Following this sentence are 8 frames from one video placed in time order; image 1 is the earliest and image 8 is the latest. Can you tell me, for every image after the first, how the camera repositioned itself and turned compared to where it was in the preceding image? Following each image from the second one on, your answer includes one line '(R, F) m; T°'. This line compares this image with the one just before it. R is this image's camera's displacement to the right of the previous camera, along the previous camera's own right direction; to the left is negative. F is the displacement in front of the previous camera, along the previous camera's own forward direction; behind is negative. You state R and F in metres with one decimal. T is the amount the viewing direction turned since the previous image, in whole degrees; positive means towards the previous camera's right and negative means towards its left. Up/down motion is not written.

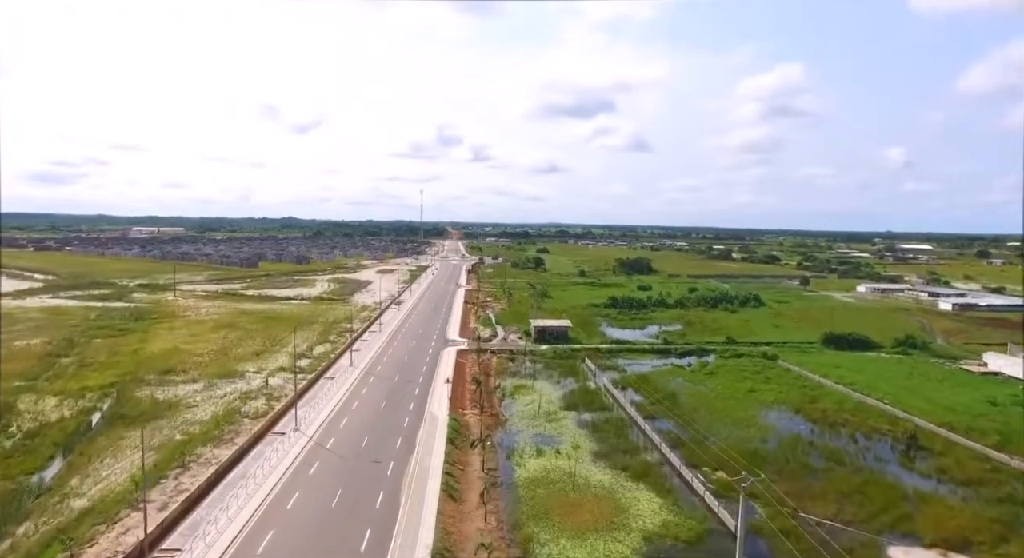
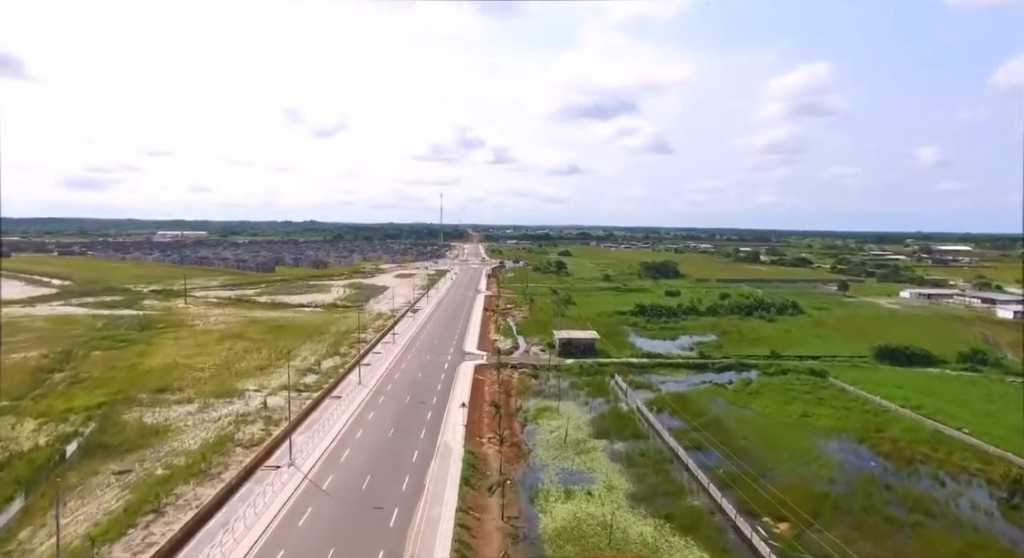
(-0.1, +3.1) m; -2°
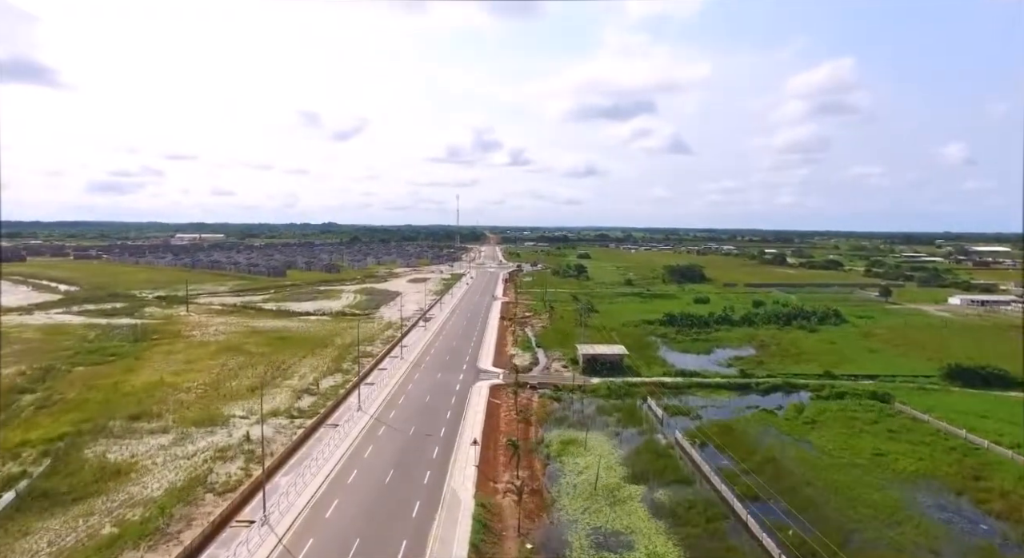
(-0.1, +3.9) m; -2°
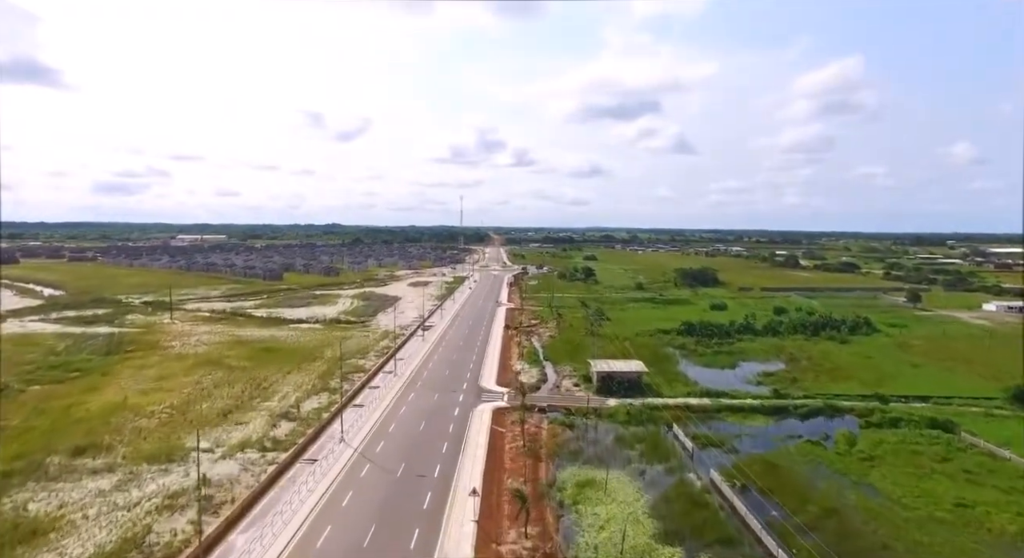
(-0.1, +3.8) m; 0°
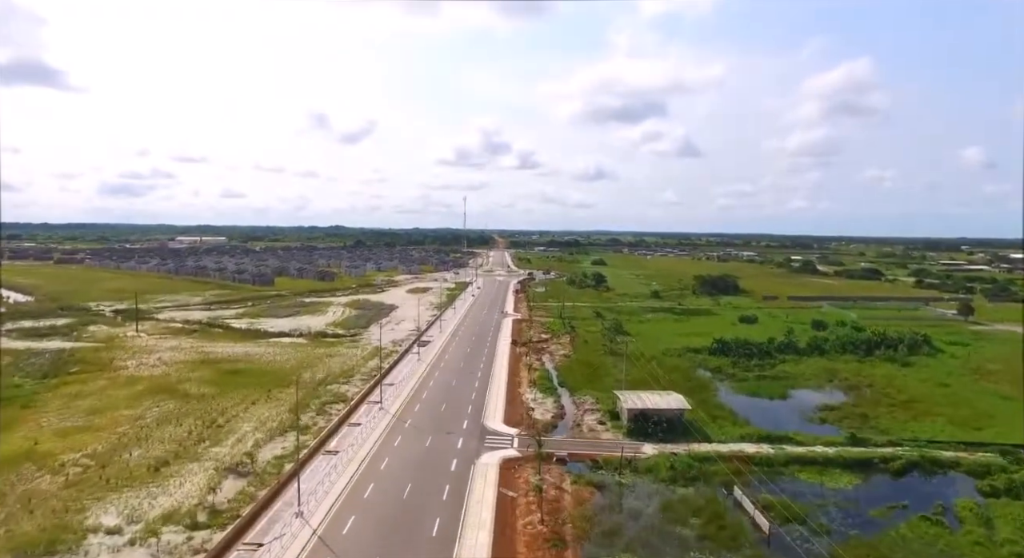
(-0.4, +6.2) m; 0°
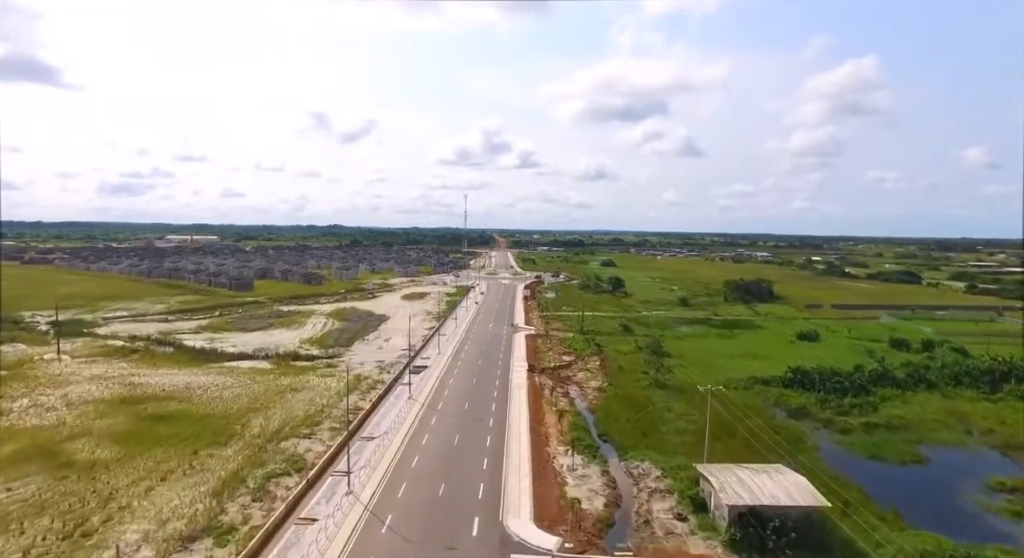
(-1.2, +9.8) m; 0°
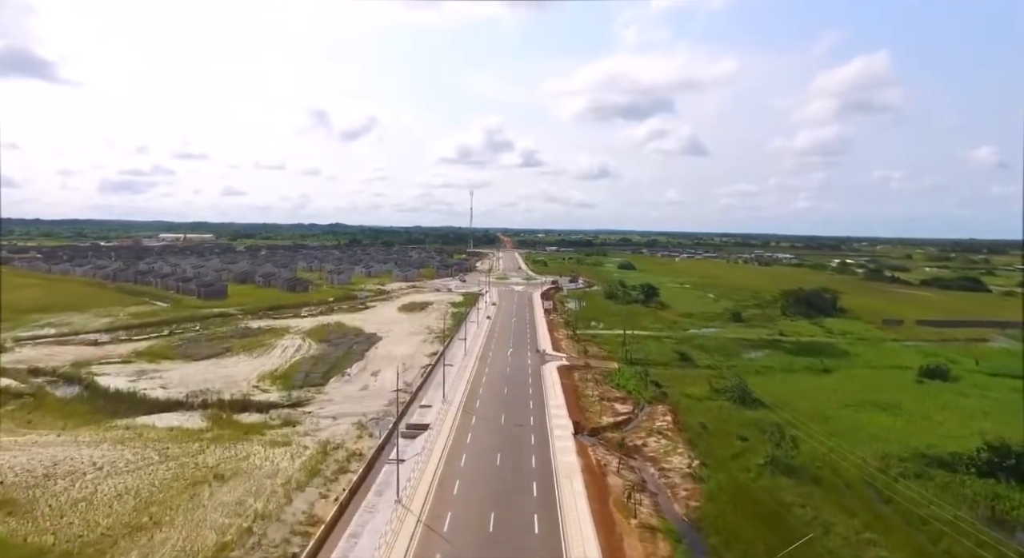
(-1.8, +12.0) m; 0°
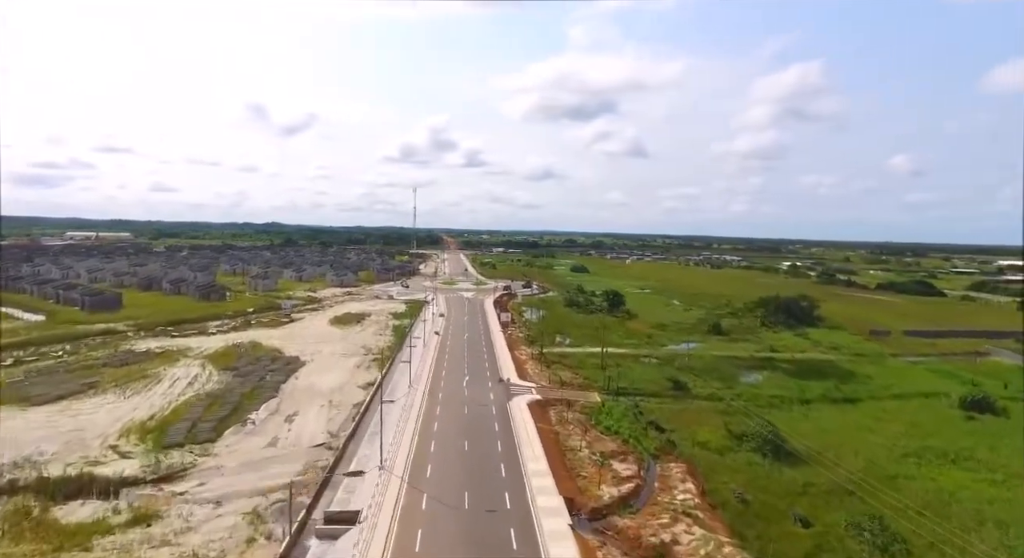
(-0.8, +8.4) m; +6°
